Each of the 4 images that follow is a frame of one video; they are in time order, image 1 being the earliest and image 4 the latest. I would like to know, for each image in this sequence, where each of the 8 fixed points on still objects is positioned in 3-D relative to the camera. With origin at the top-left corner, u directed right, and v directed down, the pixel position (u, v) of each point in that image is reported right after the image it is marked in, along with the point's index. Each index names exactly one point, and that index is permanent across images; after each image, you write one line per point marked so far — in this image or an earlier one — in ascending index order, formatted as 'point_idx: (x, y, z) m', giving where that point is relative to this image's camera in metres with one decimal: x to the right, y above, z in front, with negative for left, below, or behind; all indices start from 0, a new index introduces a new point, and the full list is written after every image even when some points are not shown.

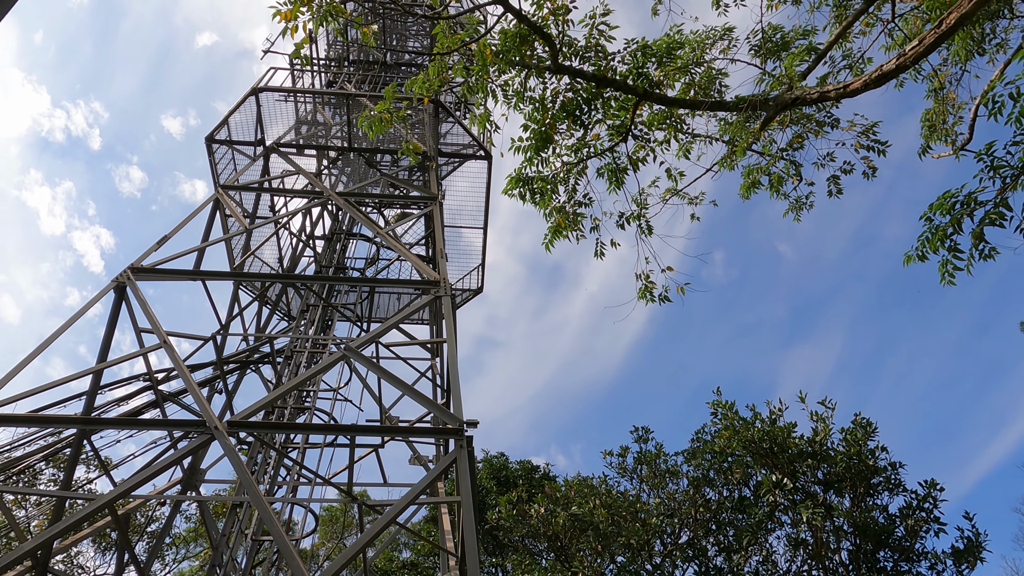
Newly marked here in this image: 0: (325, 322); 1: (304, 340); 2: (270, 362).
0: (-3.0, -0.5, +10.5) m
1: (-3.0, -0.8, +9.7) m
2: (-3.7, -1.1, +10.1) m
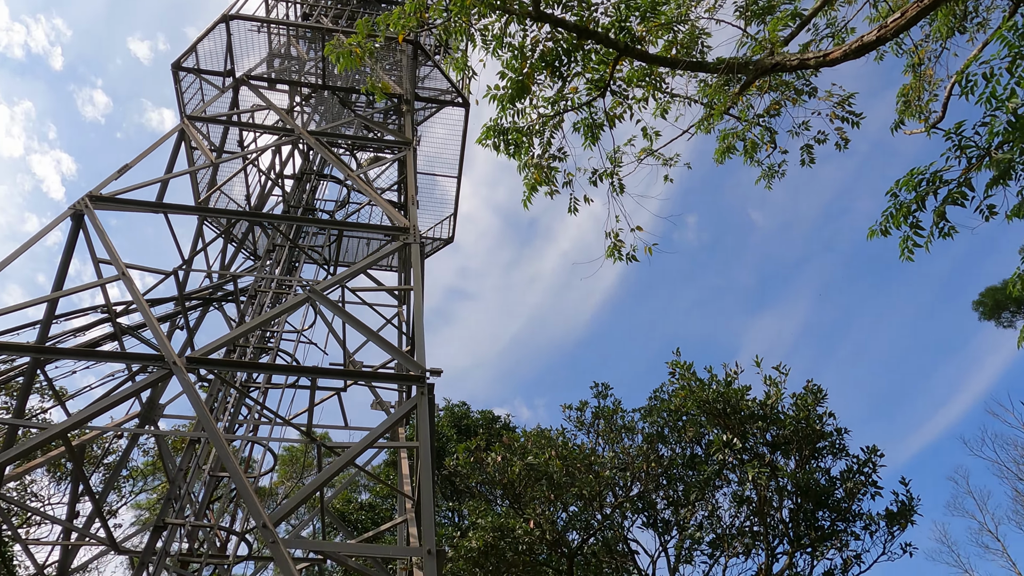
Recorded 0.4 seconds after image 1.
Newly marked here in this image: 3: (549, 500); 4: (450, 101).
0: (-3.4, +0.4, +10.3) m
1: (-3.5, +0.1, +9.6) m
2: (-4.2, -0.2, +10.0) m
3: (+0.4, -2.3, +7.2) m
4: (-0.9, +2.7, +9.4) m
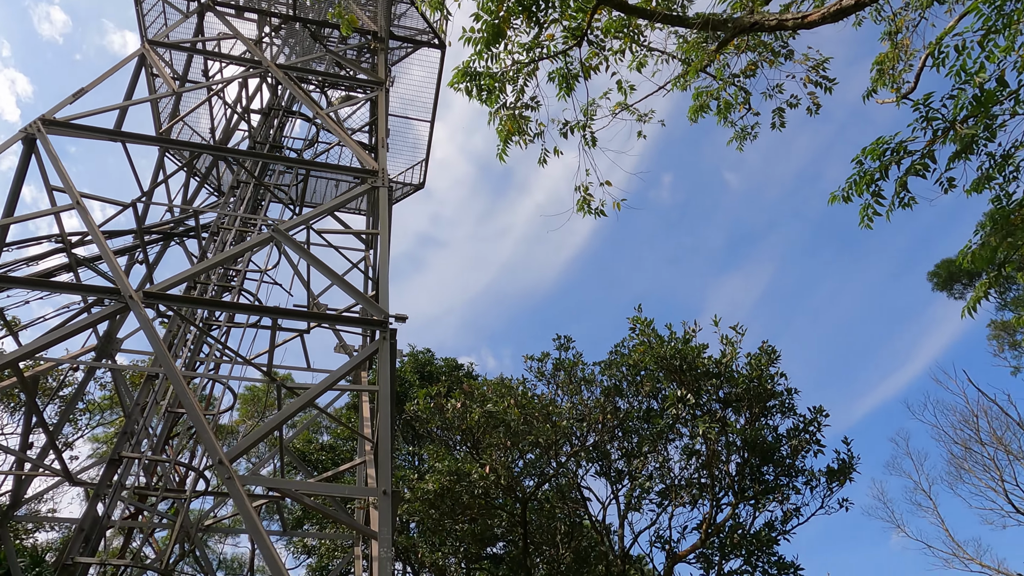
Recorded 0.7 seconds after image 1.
0: (-3.9, +1.3, +10.1) m
1: (-3.9, +1.0, +9.4) m
2: (-4.7, +0.8, +9.8) m
3: (-0.1, -1.8, +7.4) m
4: (-1.2, +3.4, +9.2) m
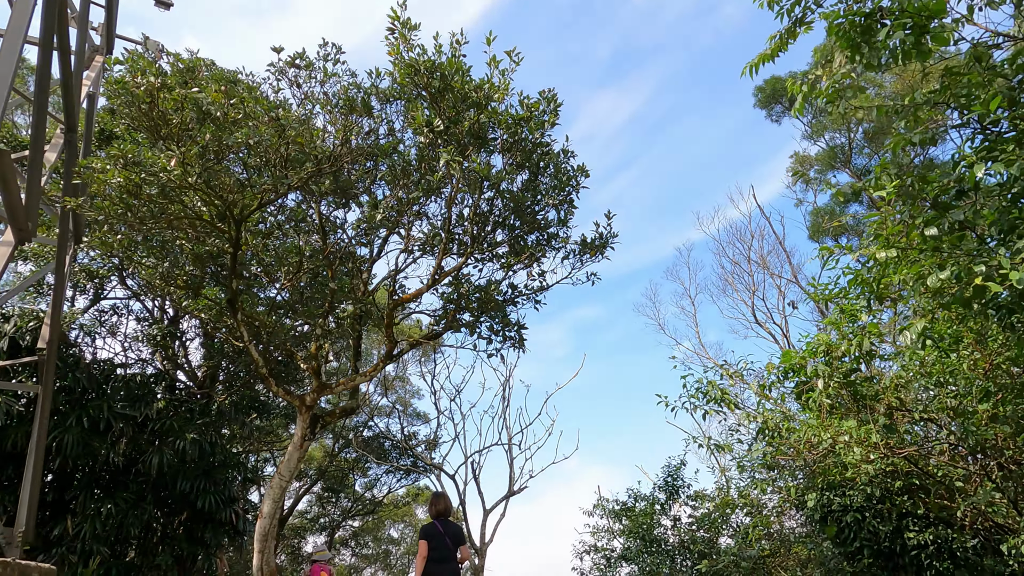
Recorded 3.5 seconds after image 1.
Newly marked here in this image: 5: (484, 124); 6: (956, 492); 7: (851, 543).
0: (-6.1, +5.5, +6.9) m
1: (-6.1, +5.0, +6.3) m
2: (-6.9, +5.0, +6.5) m
3: (-2.6, +1.2, +6.2) m
4: (-2.9, +6.8, +6.1) m
5: (-0.2, +1.4, +5.8) m
6: (+3.0, -1.4, +4.5) m
7: (+2.7, -2.0, +5.3) m
